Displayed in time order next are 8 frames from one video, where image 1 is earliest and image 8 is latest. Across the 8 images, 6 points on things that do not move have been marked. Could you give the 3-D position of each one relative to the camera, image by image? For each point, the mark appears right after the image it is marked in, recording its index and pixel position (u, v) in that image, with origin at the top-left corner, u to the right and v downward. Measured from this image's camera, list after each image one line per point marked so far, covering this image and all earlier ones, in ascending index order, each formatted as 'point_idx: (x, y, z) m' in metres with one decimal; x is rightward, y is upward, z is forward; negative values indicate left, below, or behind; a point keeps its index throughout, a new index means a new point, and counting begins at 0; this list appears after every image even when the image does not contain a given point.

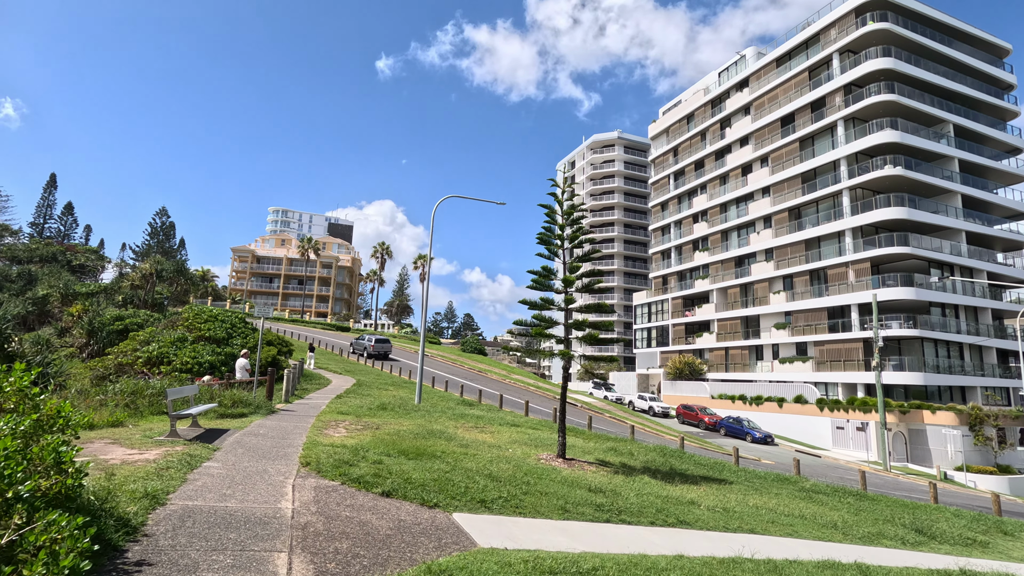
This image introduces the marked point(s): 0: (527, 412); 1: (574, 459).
0: (+0.6, -4.8, +19.4) m
1: (+1.3, -3.7, +10.7) m
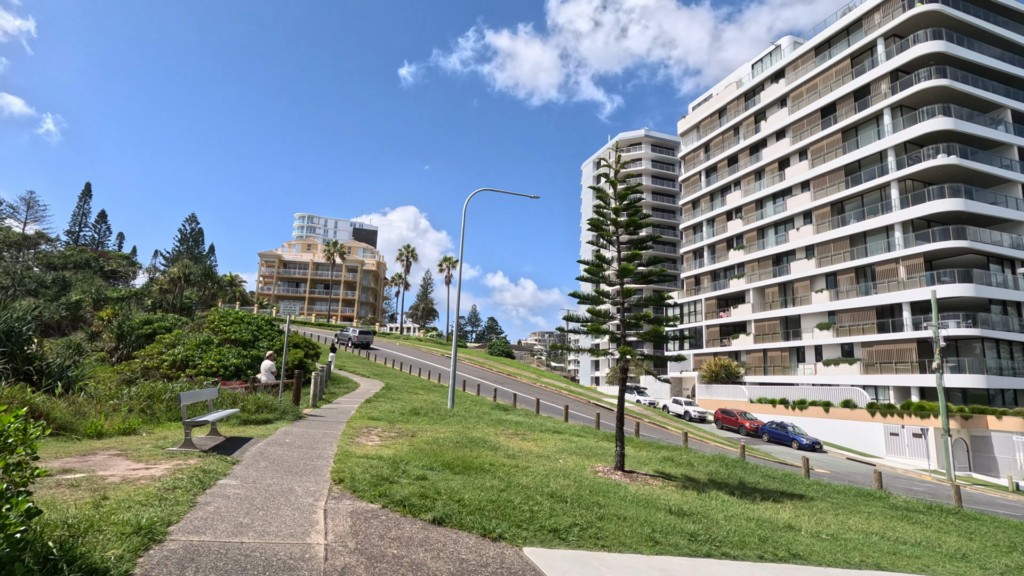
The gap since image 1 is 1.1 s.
0: (+1.9, -4.7, +18.1) m
1: (+2.3, -3.5, +9.5) m
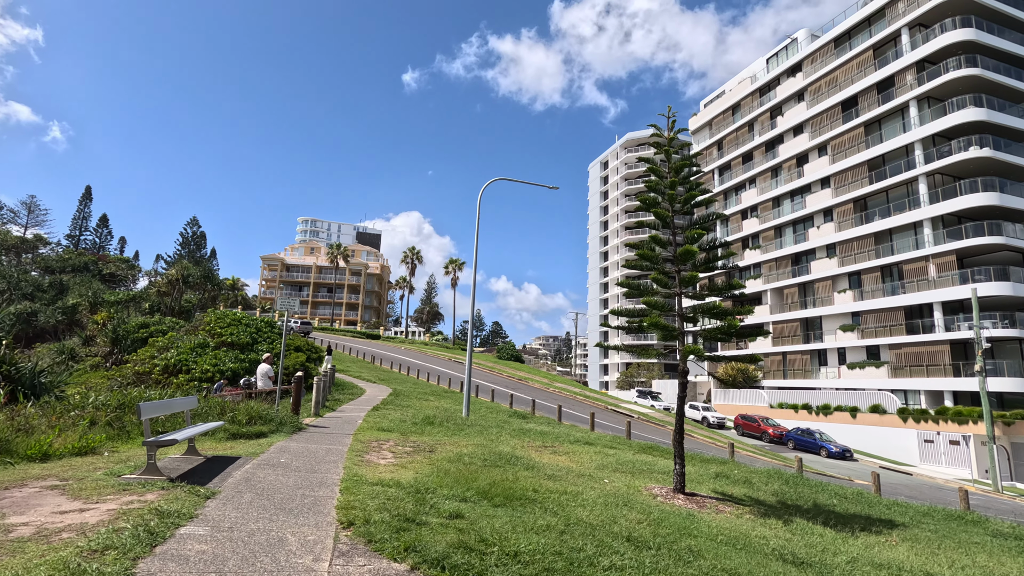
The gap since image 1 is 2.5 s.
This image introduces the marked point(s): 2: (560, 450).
0: (+2.6, -4.6, +16.6) m
1: (+2.9, -3.3, +7.9) m
2: (+1.0, -3.8, +11.5) m
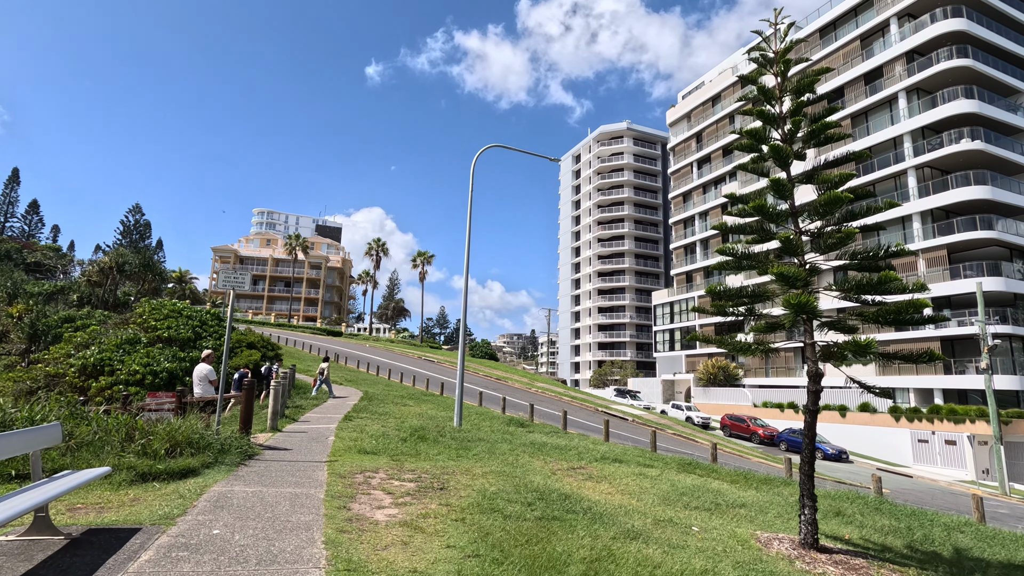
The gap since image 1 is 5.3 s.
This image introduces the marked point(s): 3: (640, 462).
0: (+2.7, -4.2, +14.1) m
1: (+3.6, -2.9, +5.5) m
2: (+1.4, -3.4, +9.0) m
3: (+2.9, -3.9, +11.4) m
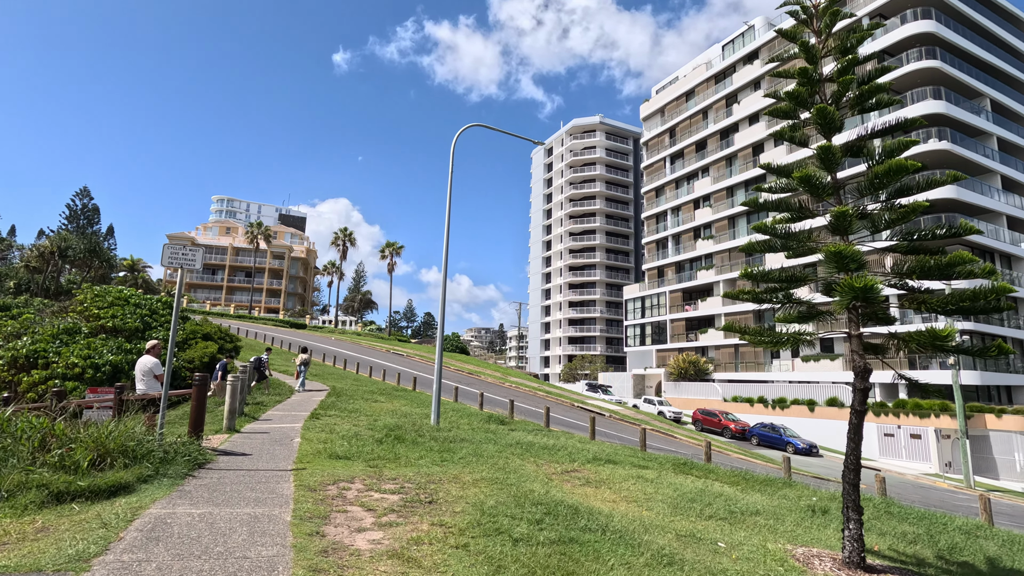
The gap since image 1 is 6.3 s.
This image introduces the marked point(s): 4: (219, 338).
0: (+2.2, -3.9, +13.4) m
1: (+3.7, -2.8, +4.9) m
2: (+1.3, -3.2, +8.2) m
3: (+2.5, -3.7, +10.7) m
4: (-11.1, -1.9, +19.1) m
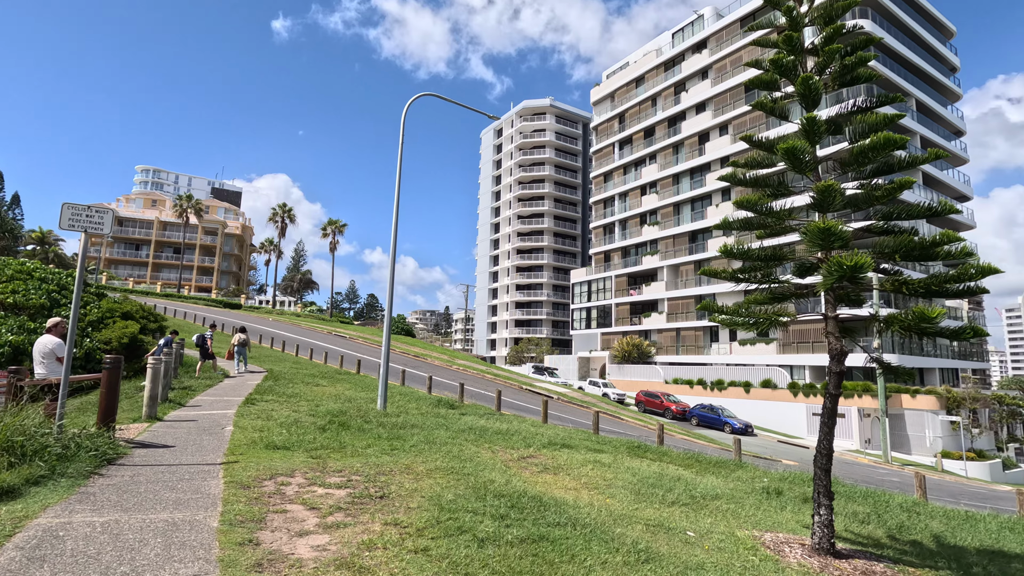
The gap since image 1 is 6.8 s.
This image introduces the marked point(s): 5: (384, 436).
0: (+0.9, -3.4, +13.2) m
1: (+3.3, -2.6, +4.8) m
2: (+0.6, -2.8, +7.9) m
3: (+1.6, -3.3, +10.5) m
4: (-12.8, -1.0, +17.4) m
5: (-2.2, -2.5, +8.7) m
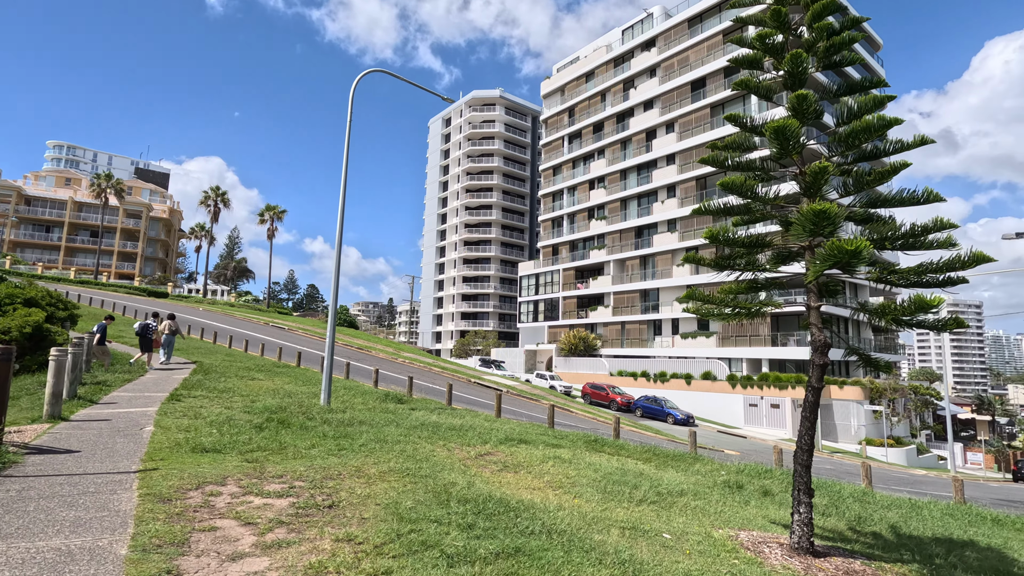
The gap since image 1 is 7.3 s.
0: (-0.3, -3.2, +12.8) m
1: (+3.0, -2.5, +4.7) m
2: (0.0, -2.6, +7.5) m
3: (+0.7, -3.1, +10.2) m
4: (-14.3, -0.5, +15.5) m
5: (-2.9, -2.3, +8.0) m
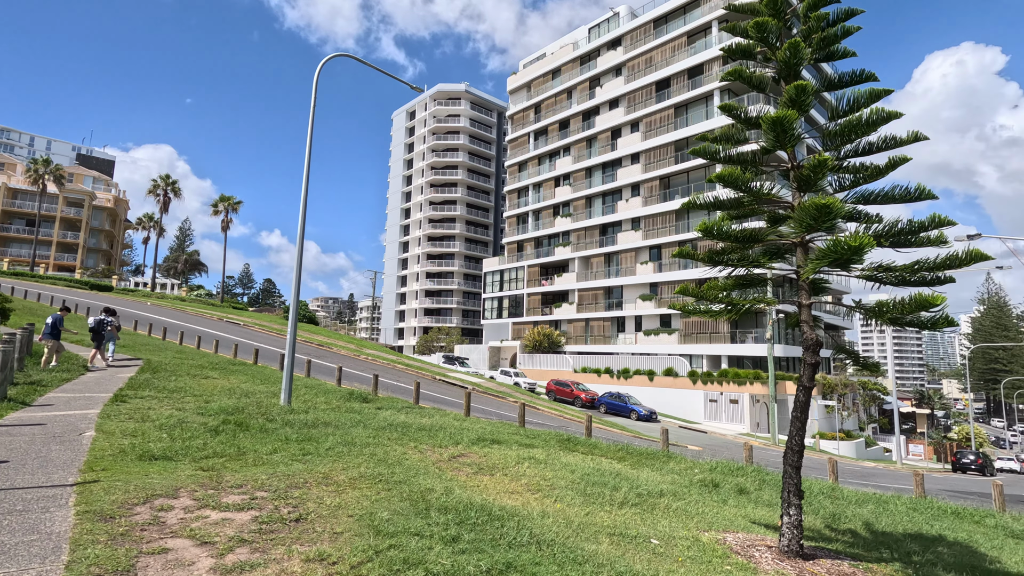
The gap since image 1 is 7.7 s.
0: (-1.0, -3.1, +12.5) m
1: (+2.9, -2.5, +4.6) m
2: (-0.3, -2.6, +7.2) m
3: (+0.1, -3.0, +10.0) m
4: (-15.1, -0.2, +14.1) m
5: (-3.2, -2.2, +7.5) m
